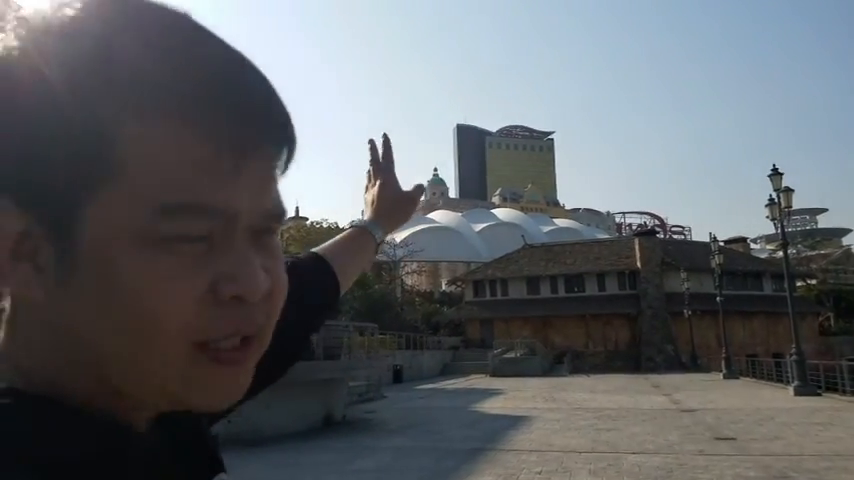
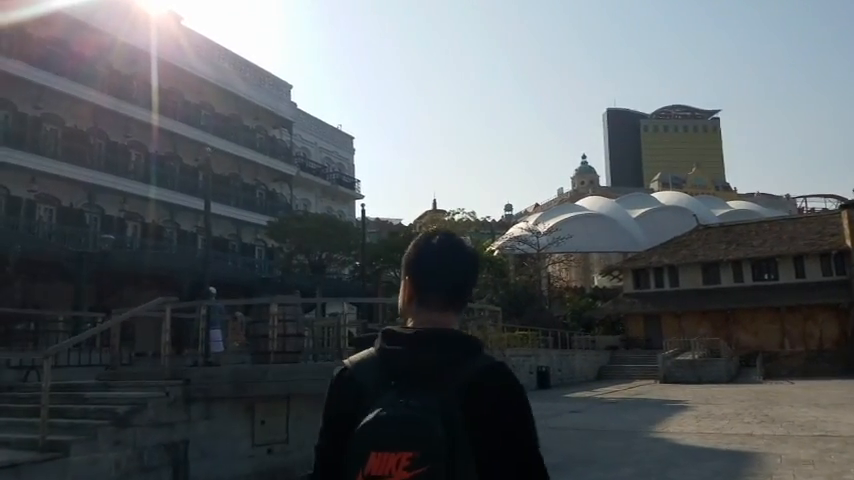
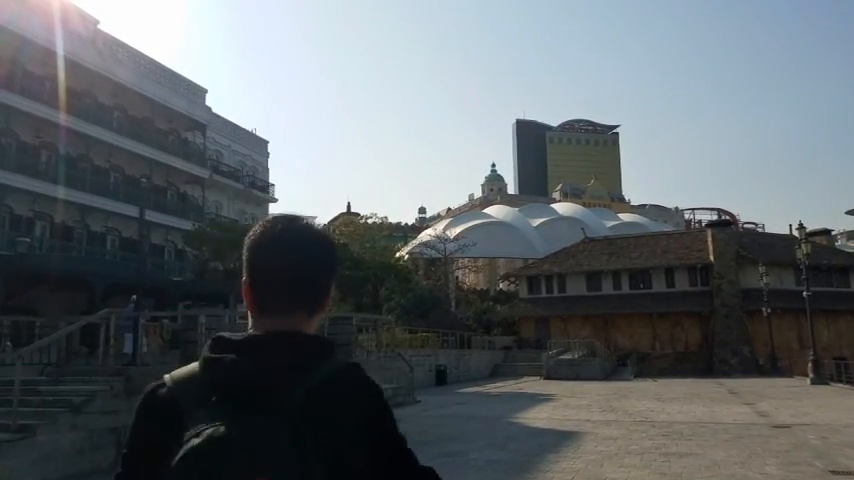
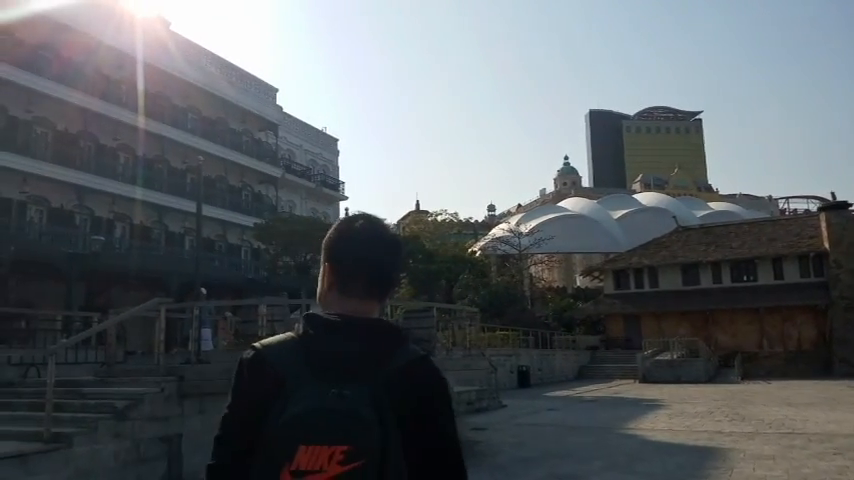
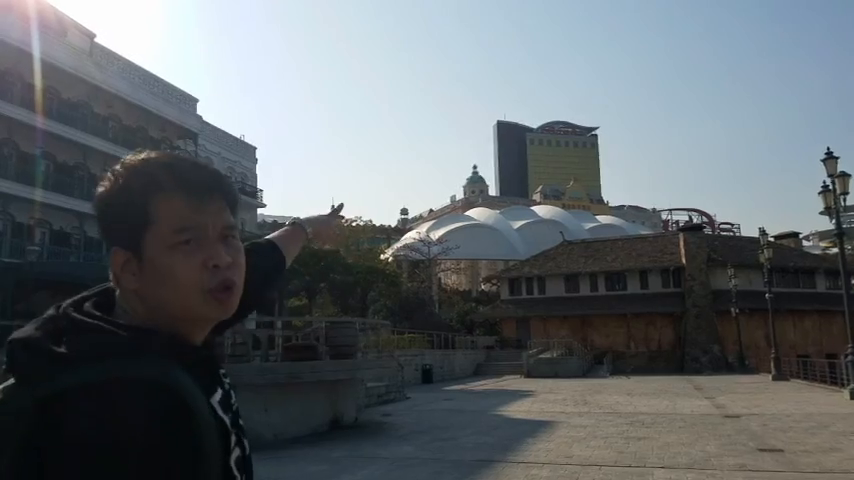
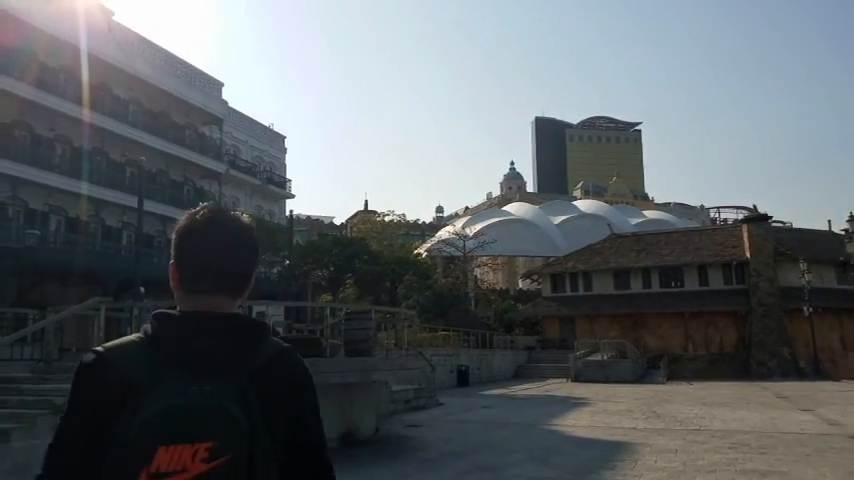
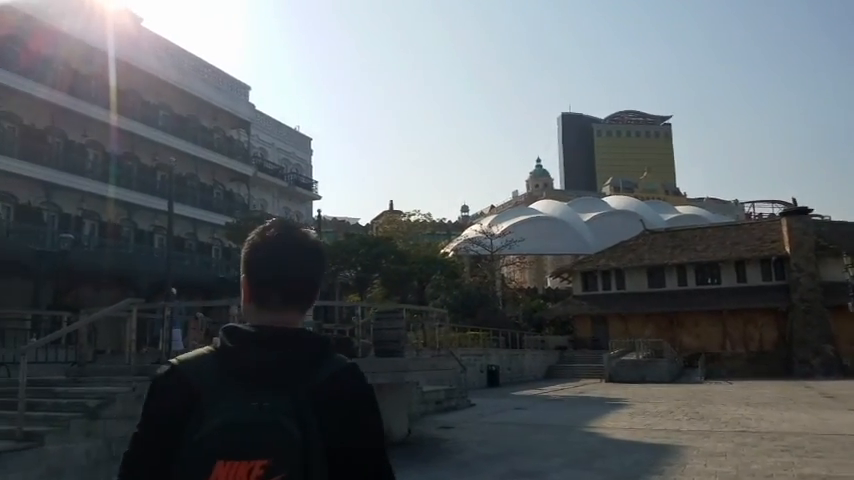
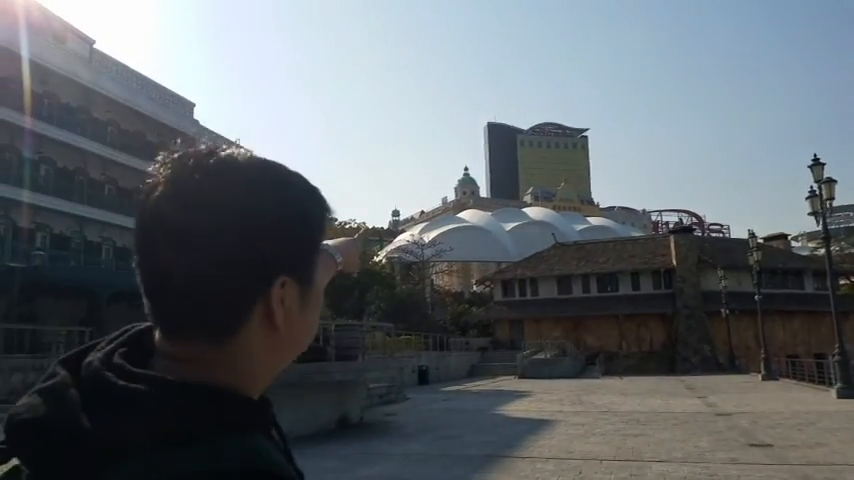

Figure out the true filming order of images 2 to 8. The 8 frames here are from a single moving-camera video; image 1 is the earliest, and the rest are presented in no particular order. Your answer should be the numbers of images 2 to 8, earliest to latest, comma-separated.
8, 5, 3, 6, 7, 4, 2
